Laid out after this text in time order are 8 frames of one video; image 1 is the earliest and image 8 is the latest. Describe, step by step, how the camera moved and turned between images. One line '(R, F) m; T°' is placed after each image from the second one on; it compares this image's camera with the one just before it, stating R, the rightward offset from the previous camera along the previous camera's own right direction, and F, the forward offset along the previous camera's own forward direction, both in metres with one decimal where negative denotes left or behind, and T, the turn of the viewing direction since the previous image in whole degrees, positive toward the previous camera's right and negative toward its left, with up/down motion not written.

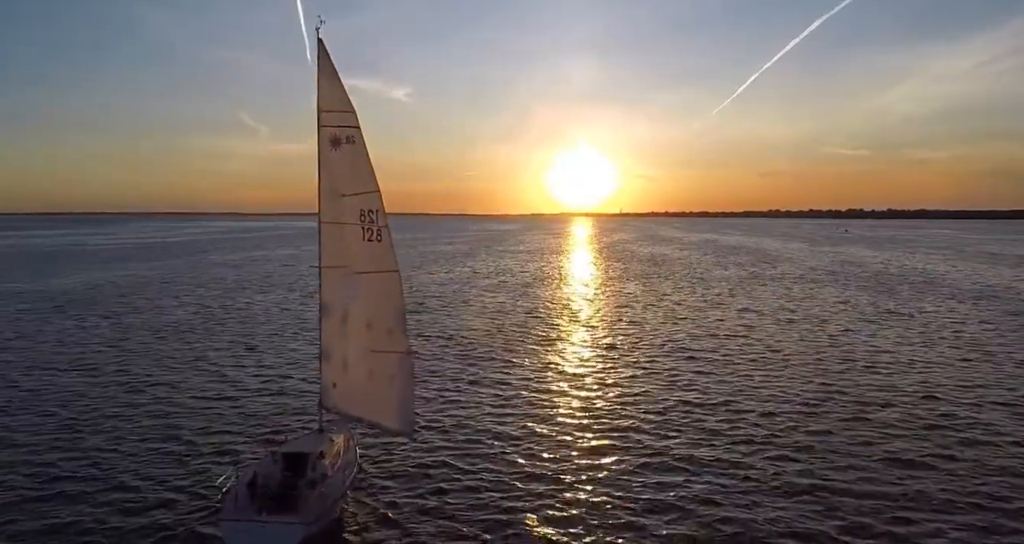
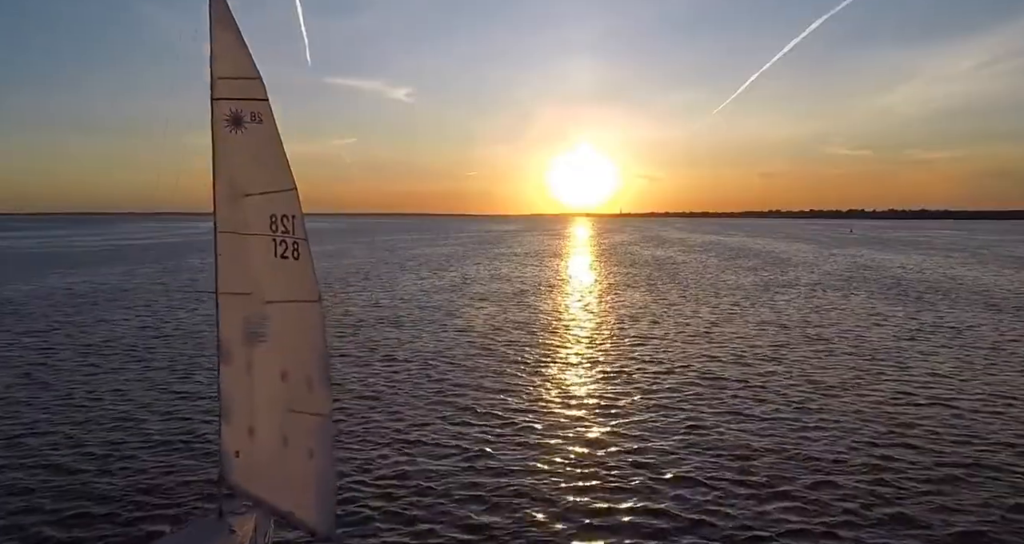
(+0.4, +3.2) m; 0°
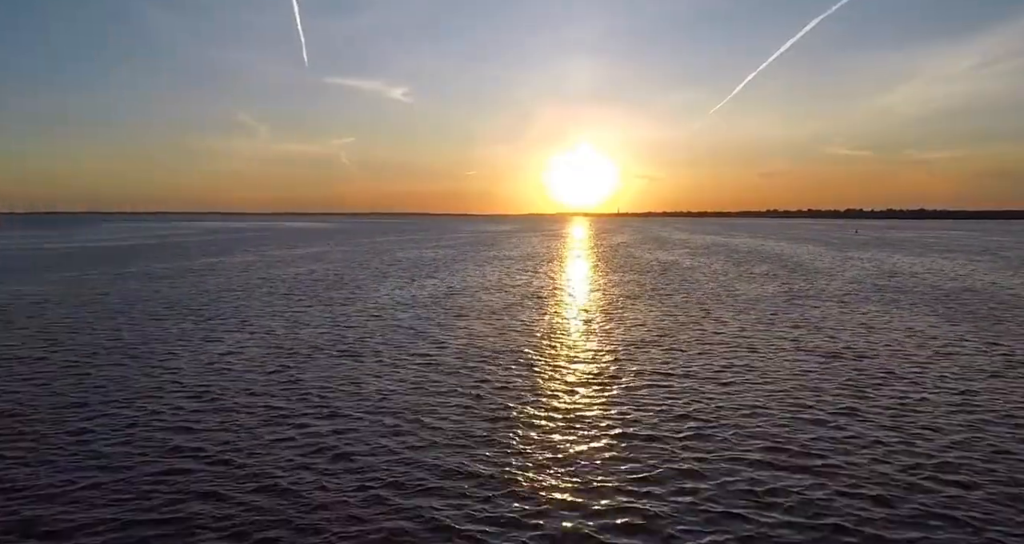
(+0.6, +5.0) m; 0°
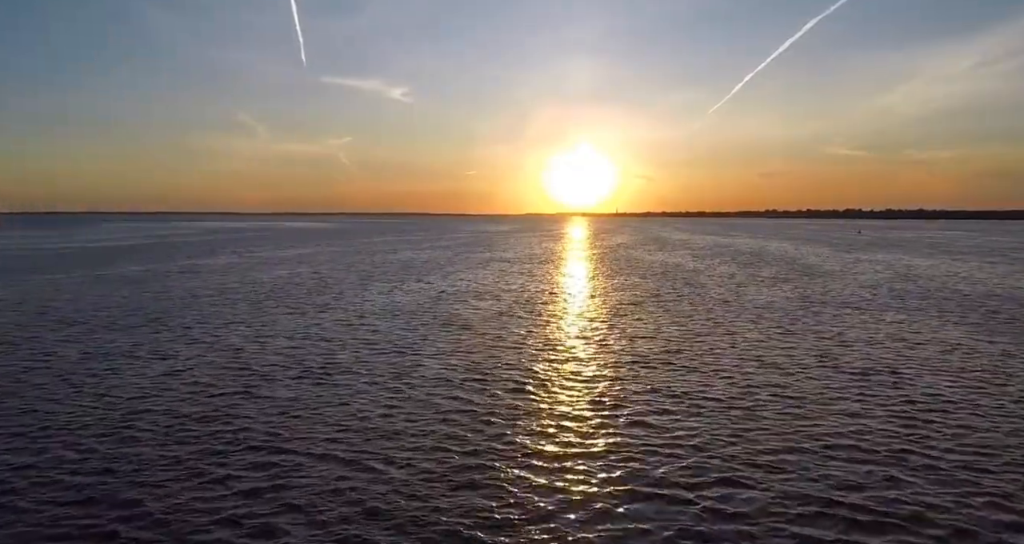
(+0.4, +2.6) m; 0°
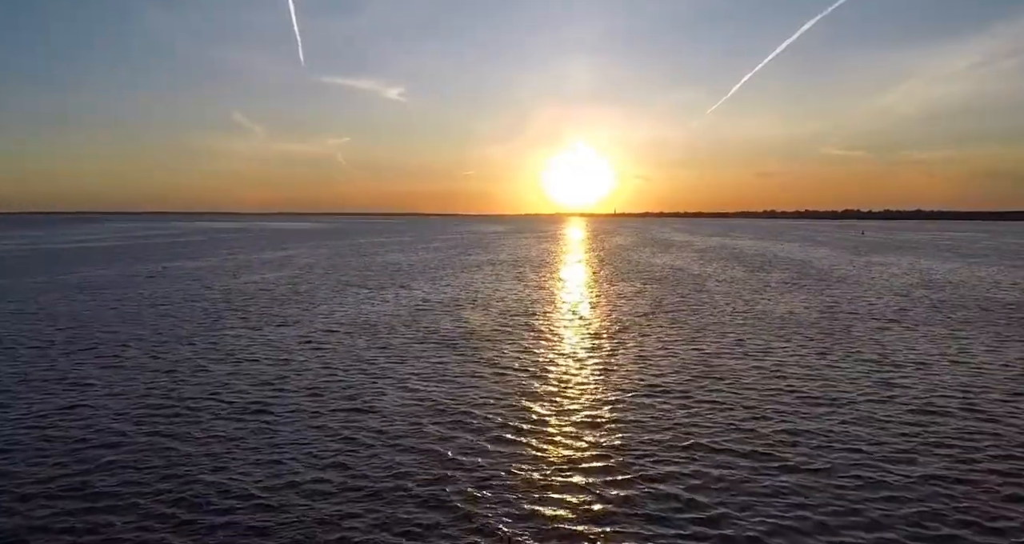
(+0.4, +3.6) m; 0°
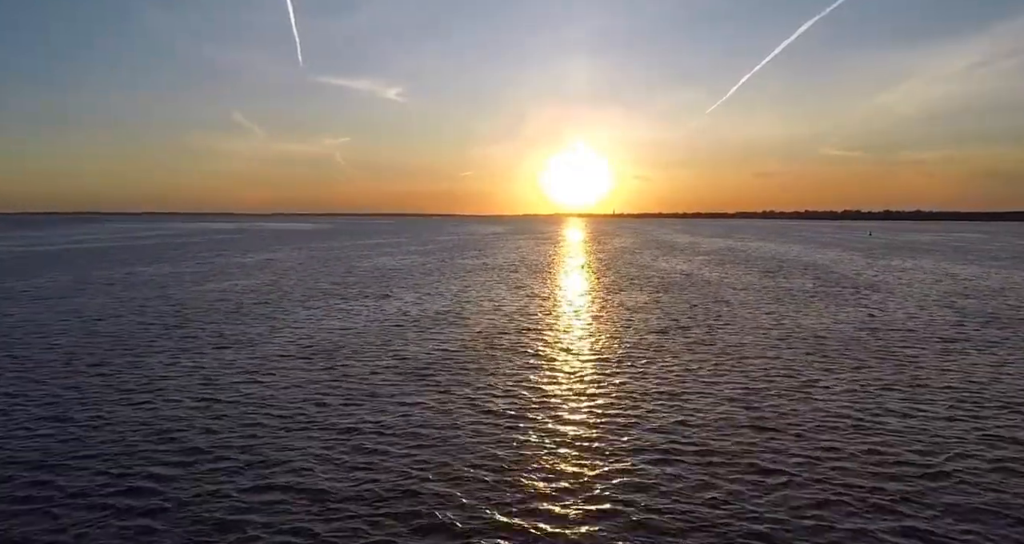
(+0.3, +4.5) m; 0°
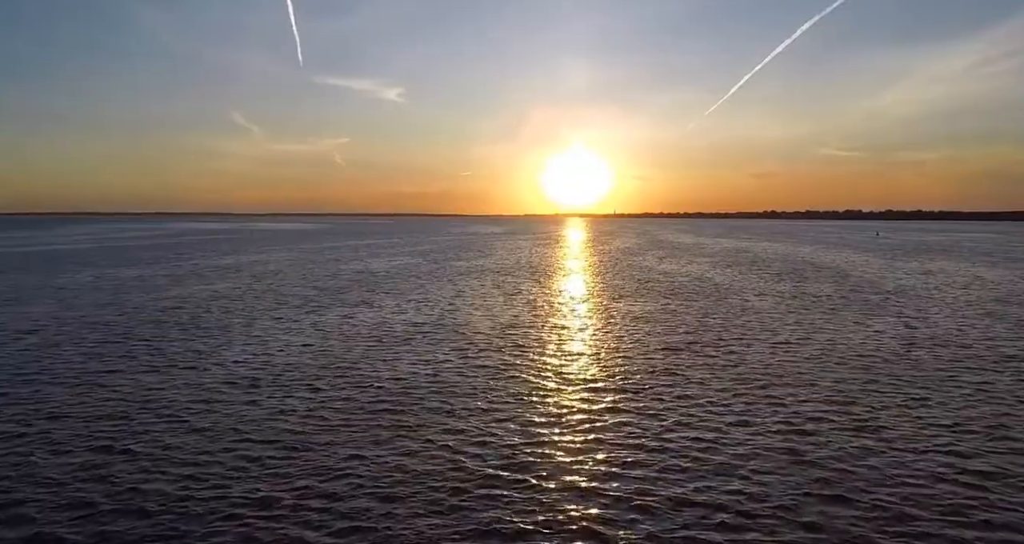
(+0.2, +3.8) m; 0°
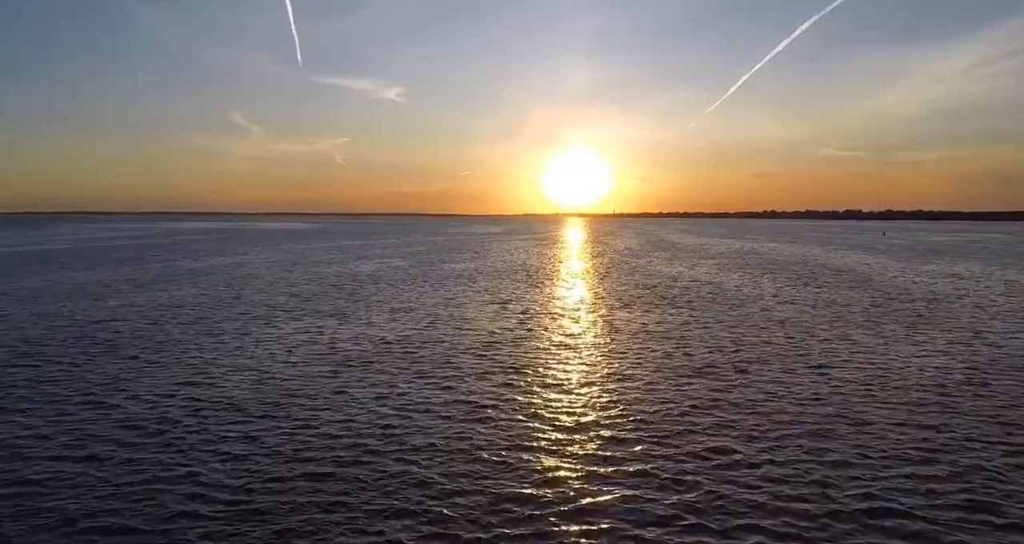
(+0.3, +3.8) m; 0°
